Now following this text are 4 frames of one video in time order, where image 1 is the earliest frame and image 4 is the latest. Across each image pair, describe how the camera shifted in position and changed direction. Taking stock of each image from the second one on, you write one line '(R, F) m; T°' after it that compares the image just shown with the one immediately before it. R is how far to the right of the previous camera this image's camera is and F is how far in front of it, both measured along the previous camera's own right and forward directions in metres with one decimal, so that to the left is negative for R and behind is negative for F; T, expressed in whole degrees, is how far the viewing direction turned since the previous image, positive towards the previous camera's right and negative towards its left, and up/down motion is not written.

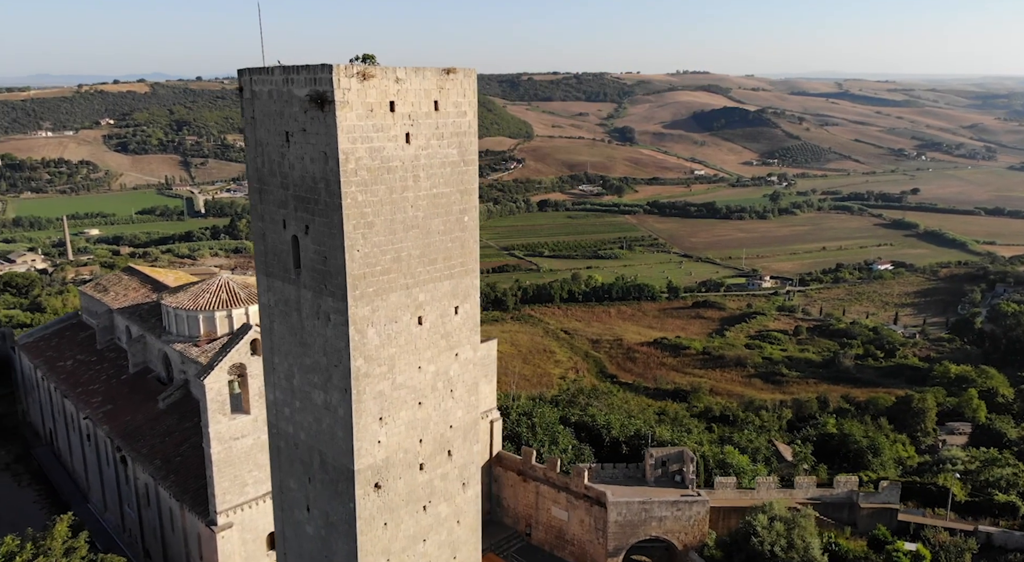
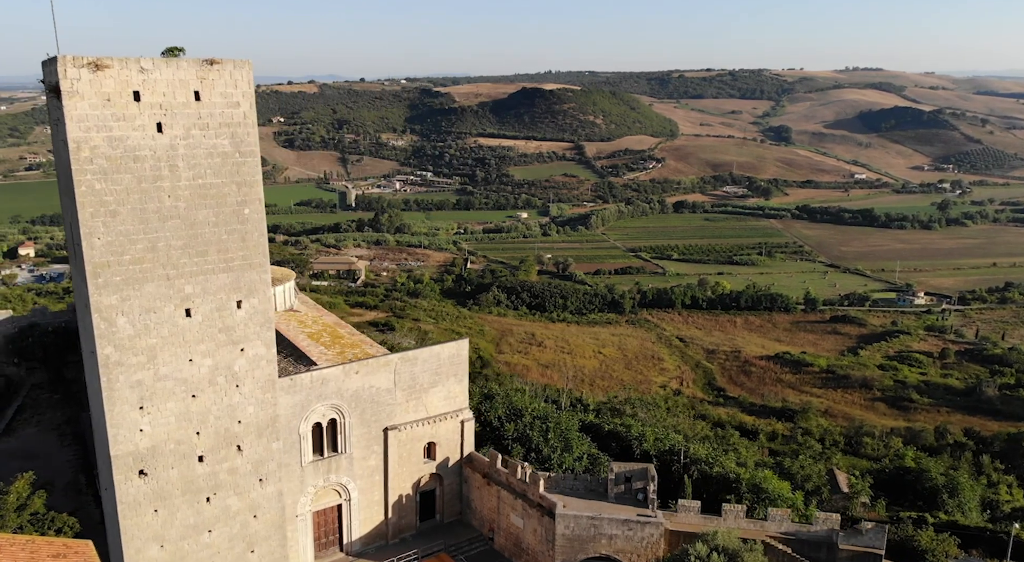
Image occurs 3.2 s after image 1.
(+3.4, +0.7) m; -11°
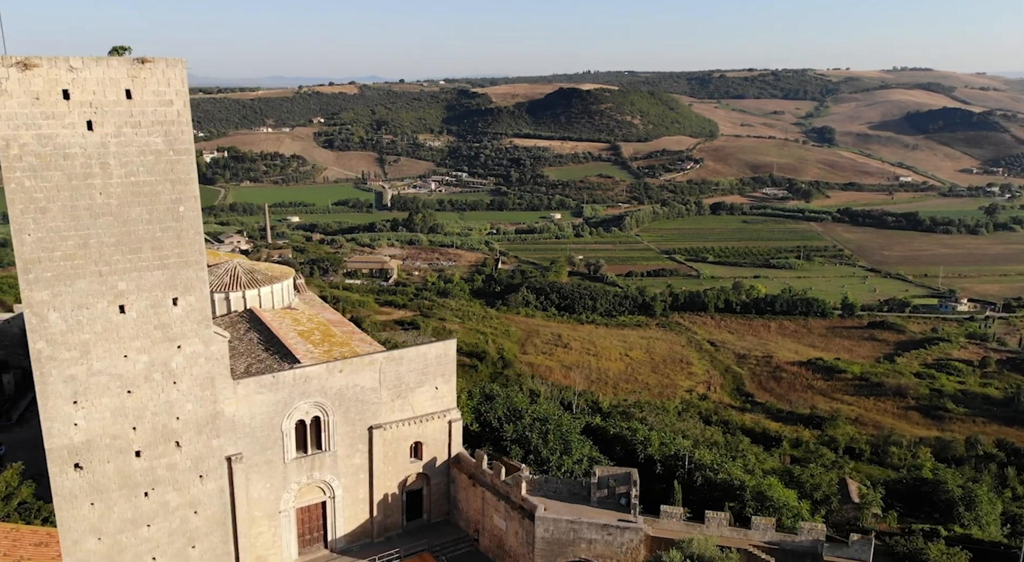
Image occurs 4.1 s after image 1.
(+1.0, +0.1) m; -3°
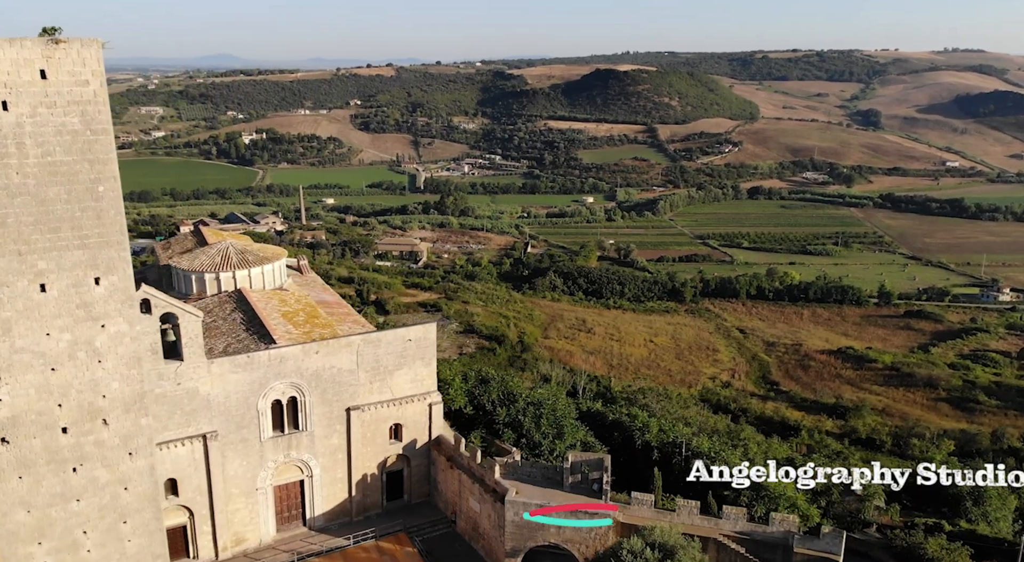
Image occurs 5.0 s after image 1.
(+1.1, +0.1) m; -3°
